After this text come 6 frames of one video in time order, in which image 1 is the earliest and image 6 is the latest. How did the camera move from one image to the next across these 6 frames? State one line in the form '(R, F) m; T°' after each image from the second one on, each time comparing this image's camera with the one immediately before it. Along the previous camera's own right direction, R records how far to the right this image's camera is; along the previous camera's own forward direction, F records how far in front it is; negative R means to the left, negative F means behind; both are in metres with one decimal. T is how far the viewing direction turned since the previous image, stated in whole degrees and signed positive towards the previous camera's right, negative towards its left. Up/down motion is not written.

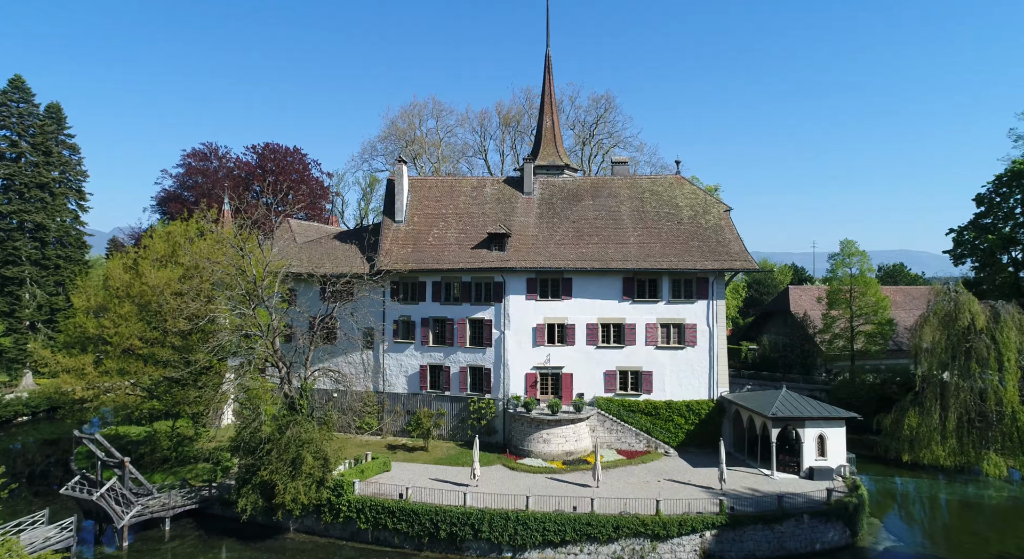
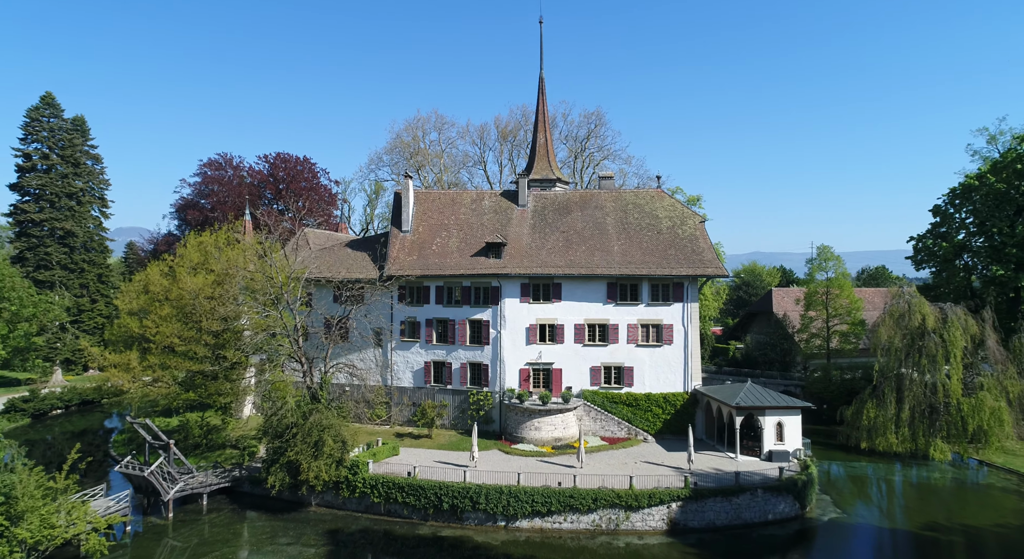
(+0.3, -3.3) m; 0°
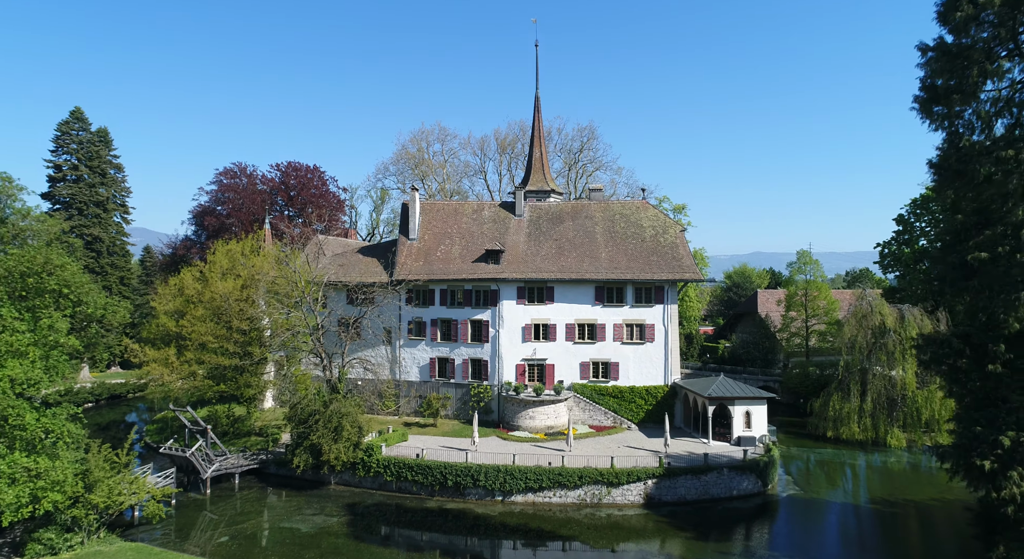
(+0.2, -3.4) m; 0°
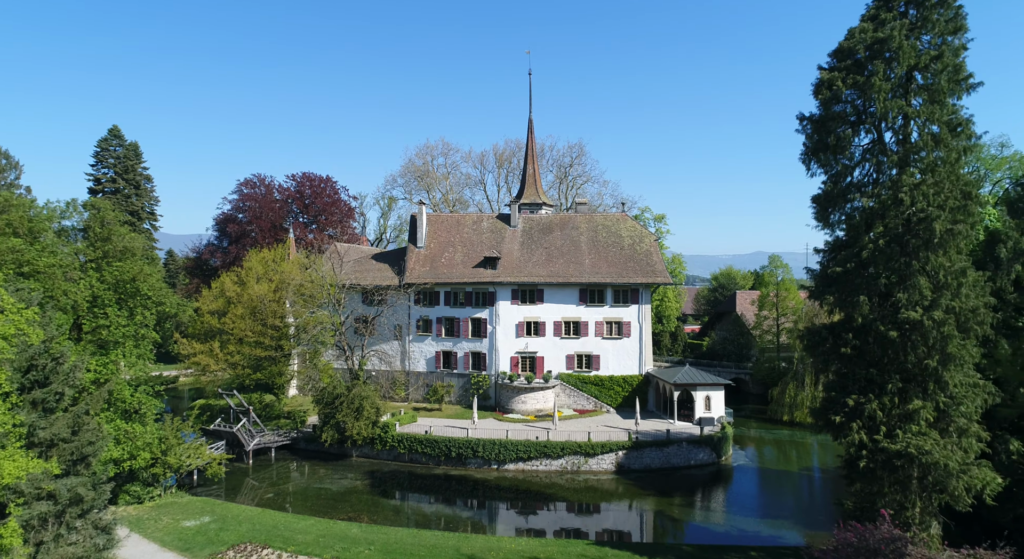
(+0.4, -5.4) m; 0°
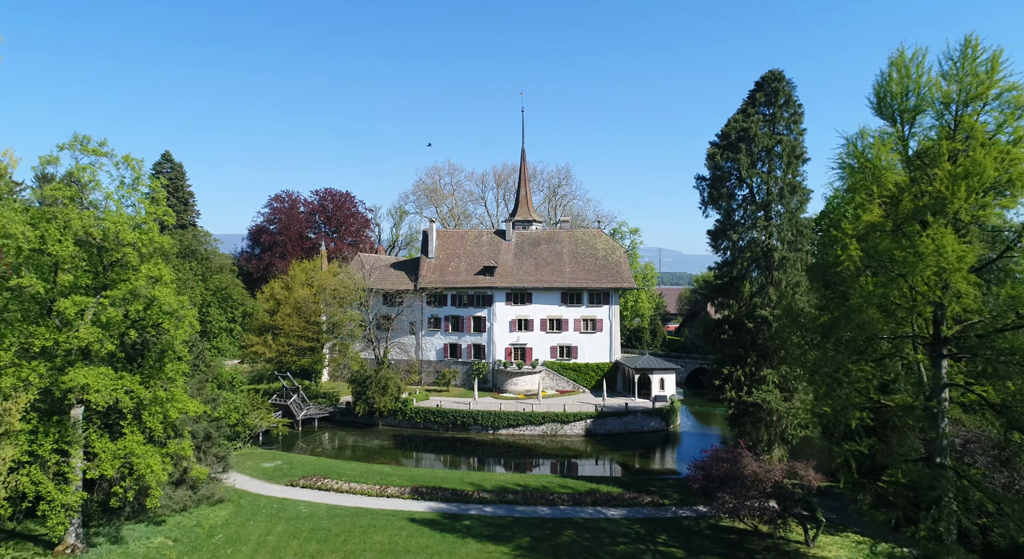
(+0.7, -9.3) m; 0°
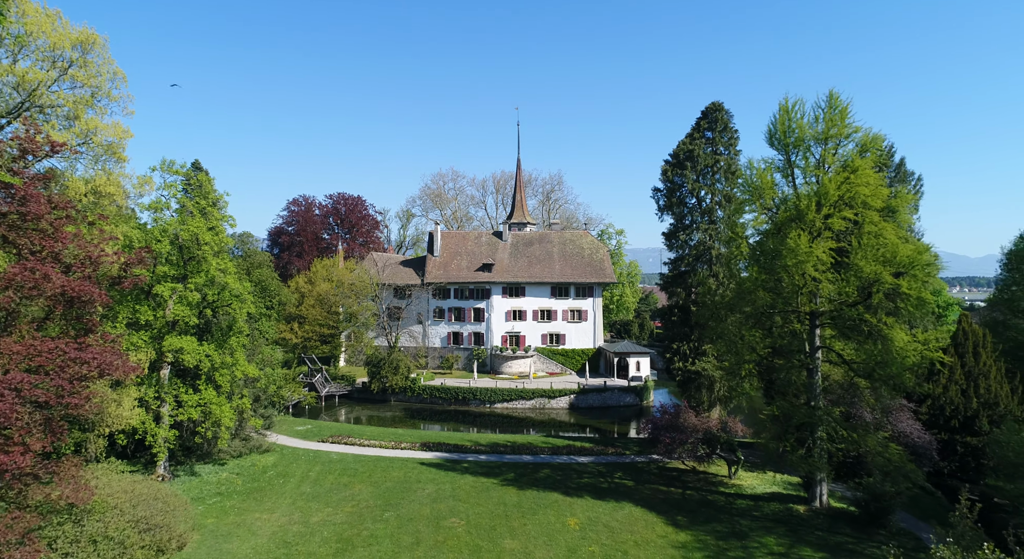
(+0.7, -6.7) m; 0°
